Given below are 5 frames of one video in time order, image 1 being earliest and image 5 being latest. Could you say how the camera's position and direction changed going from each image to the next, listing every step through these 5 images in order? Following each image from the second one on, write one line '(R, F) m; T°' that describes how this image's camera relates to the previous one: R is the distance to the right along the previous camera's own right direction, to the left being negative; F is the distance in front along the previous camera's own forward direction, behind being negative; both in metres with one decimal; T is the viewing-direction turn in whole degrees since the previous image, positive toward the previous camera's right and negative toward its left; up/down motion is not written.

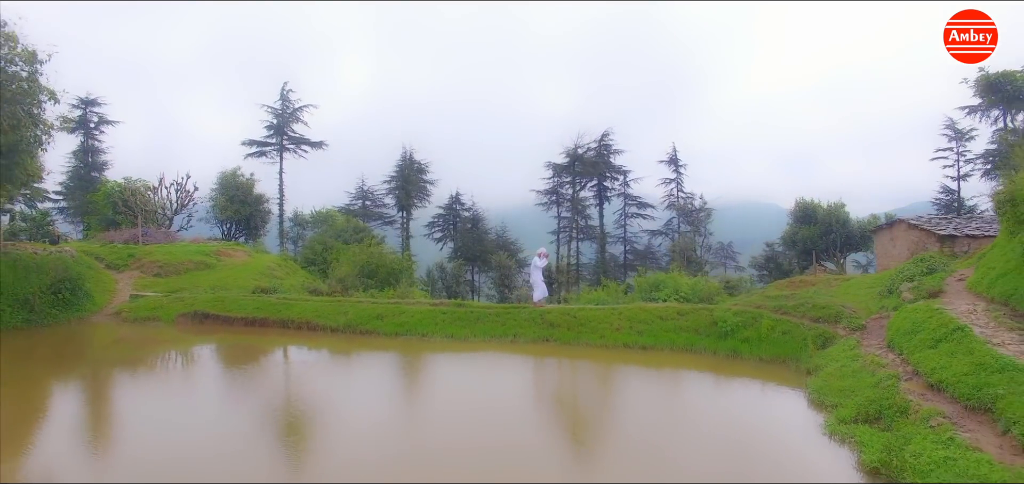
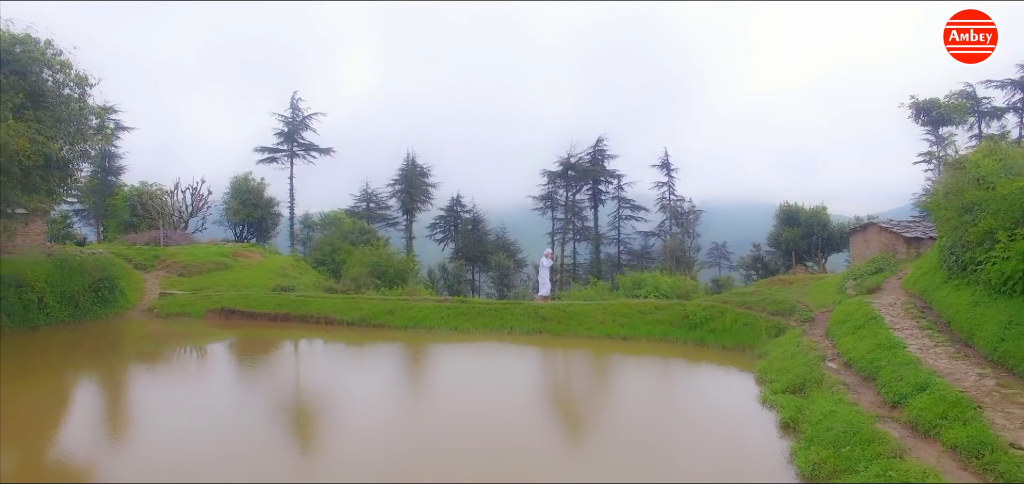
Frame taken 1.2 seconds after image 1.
(+0.1, -1.7) m; 0°
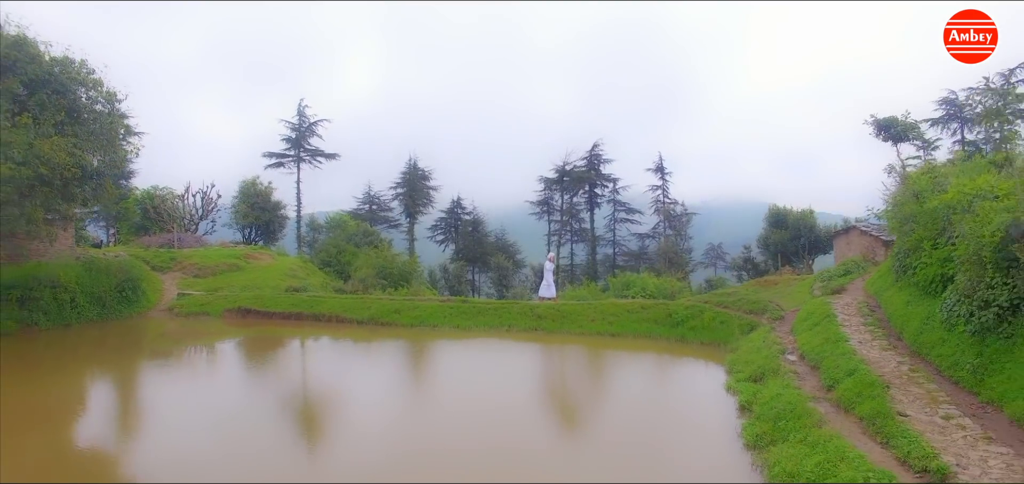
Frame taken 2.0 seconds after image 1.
(+0.1, -1.2) m; 0°
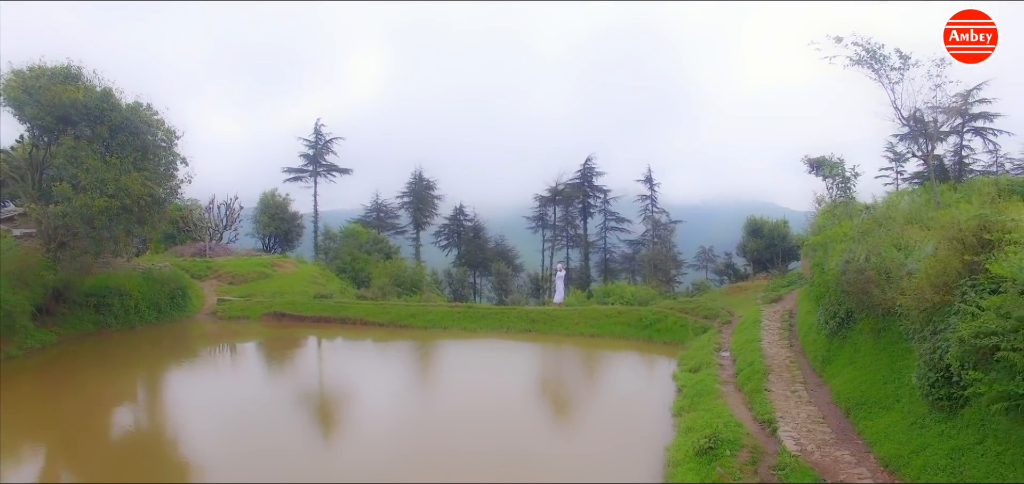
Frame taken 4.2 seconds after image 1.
(+0.1, -3.1) m; 0°
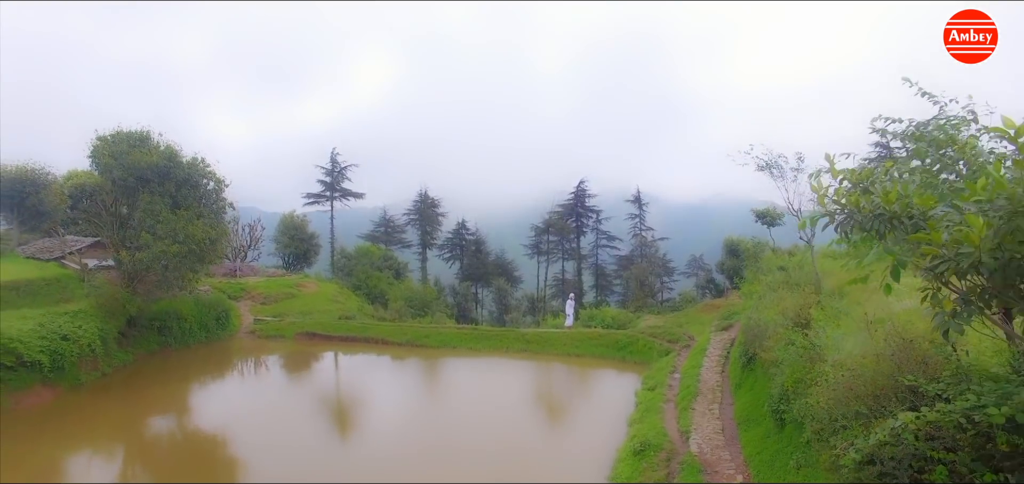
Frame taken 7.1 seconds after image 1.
(0.0, -3.6) m; 0°
